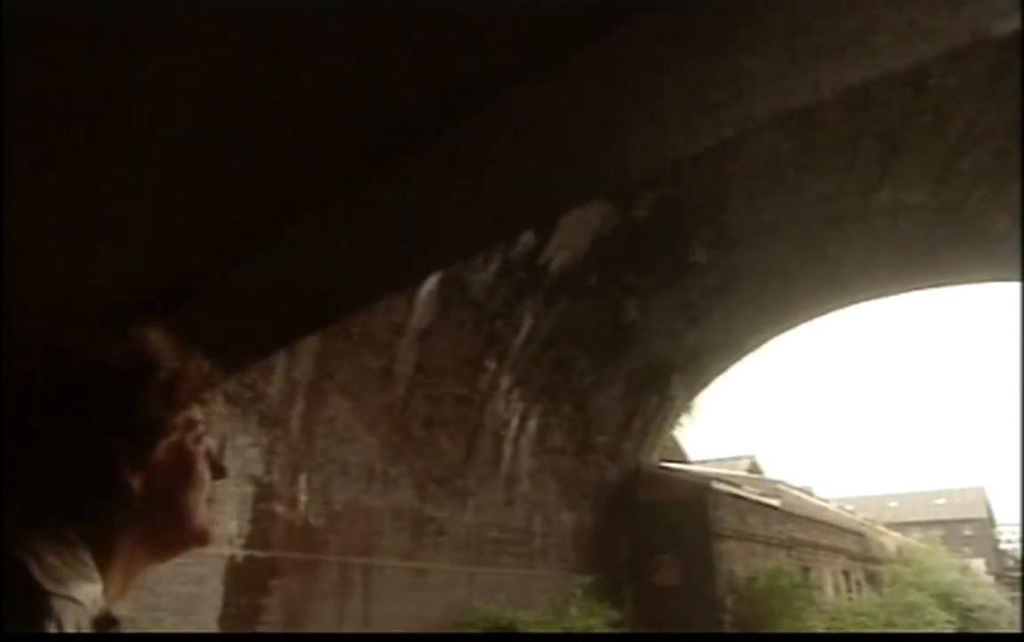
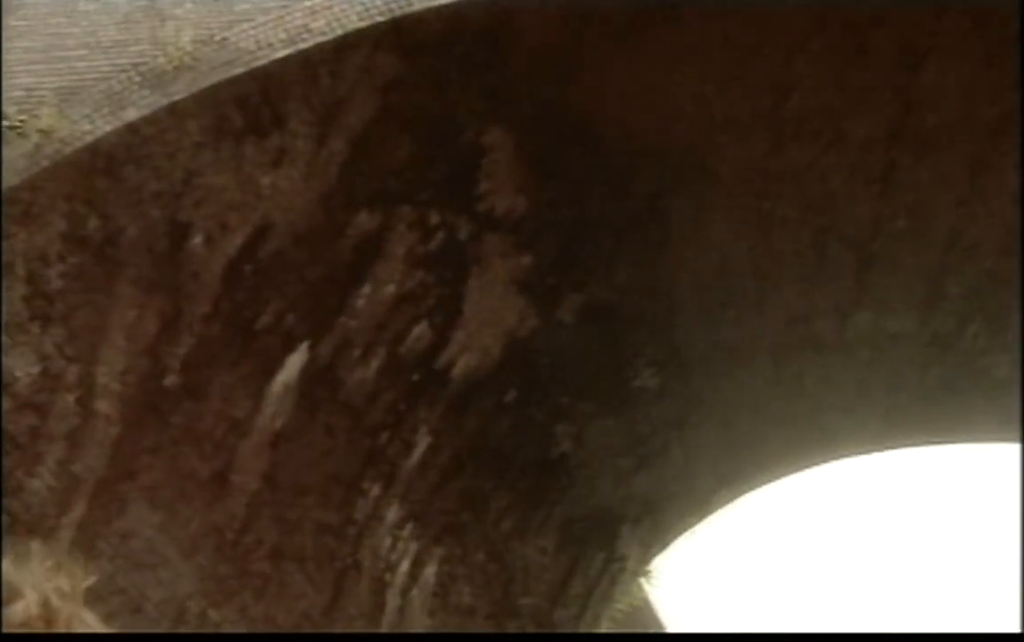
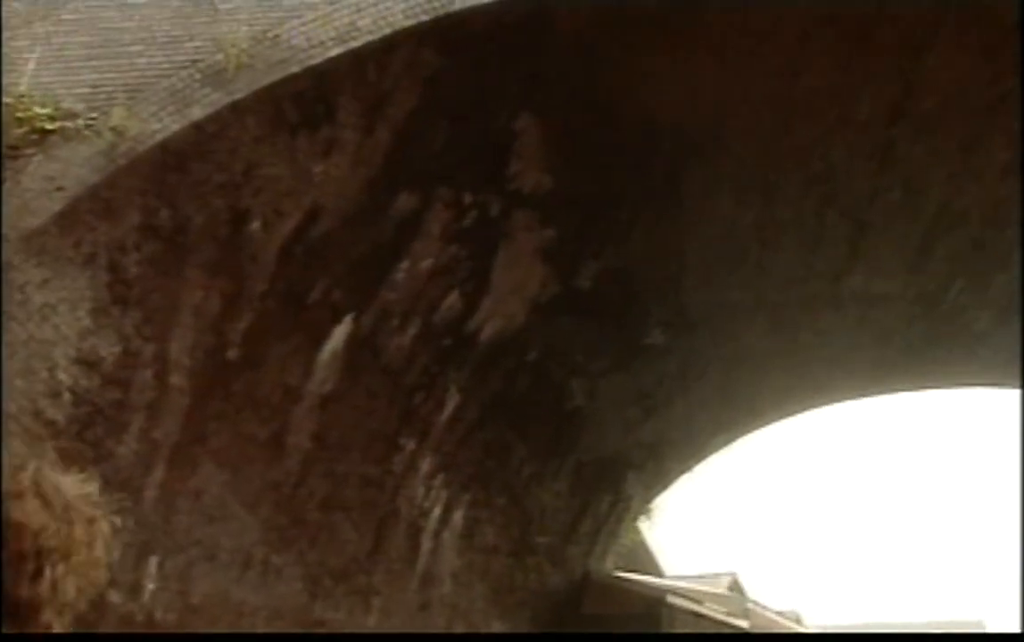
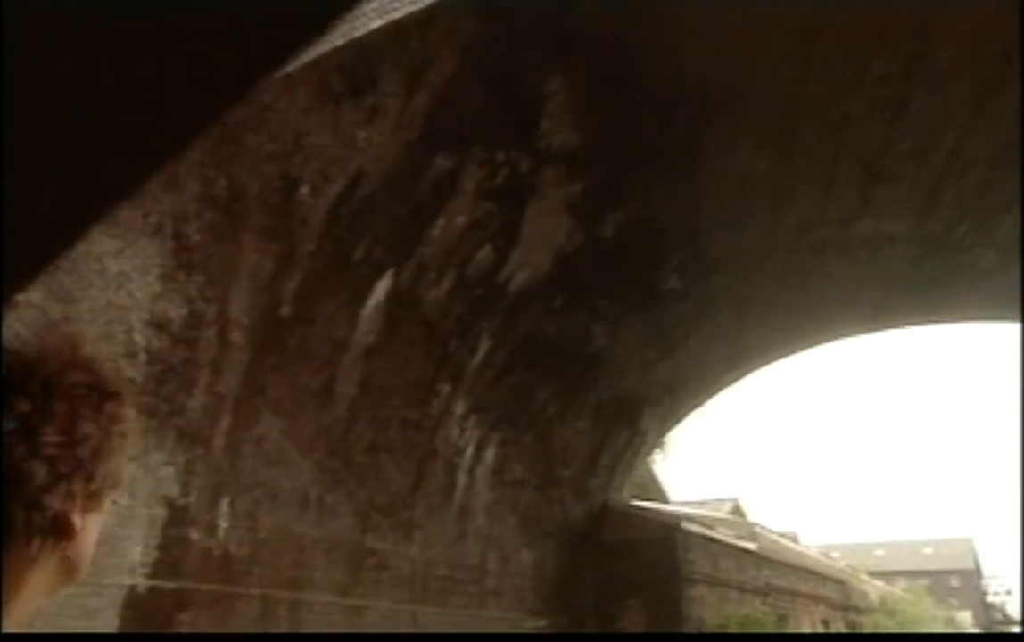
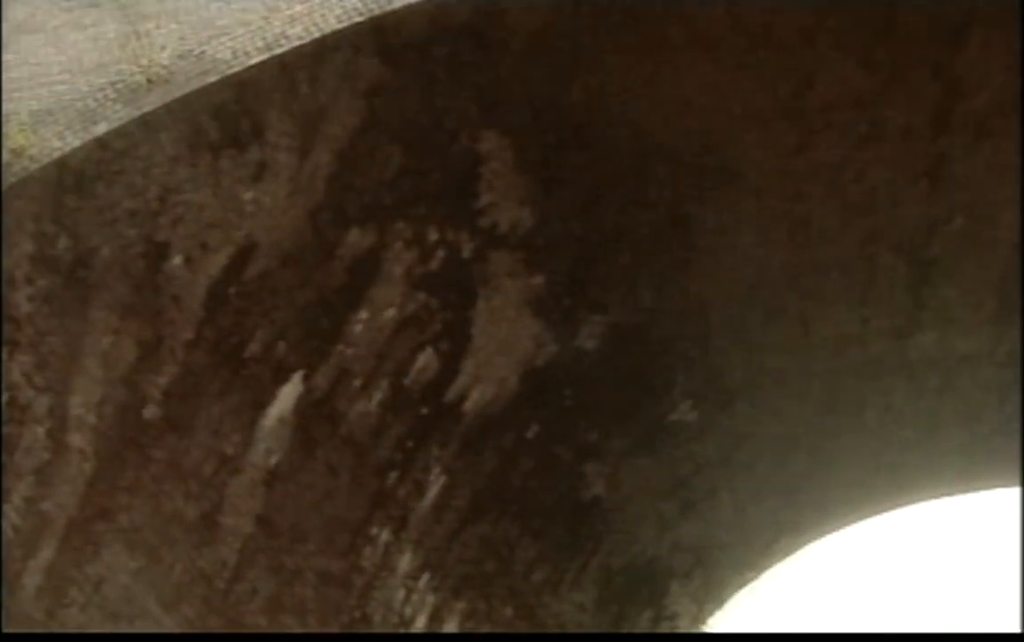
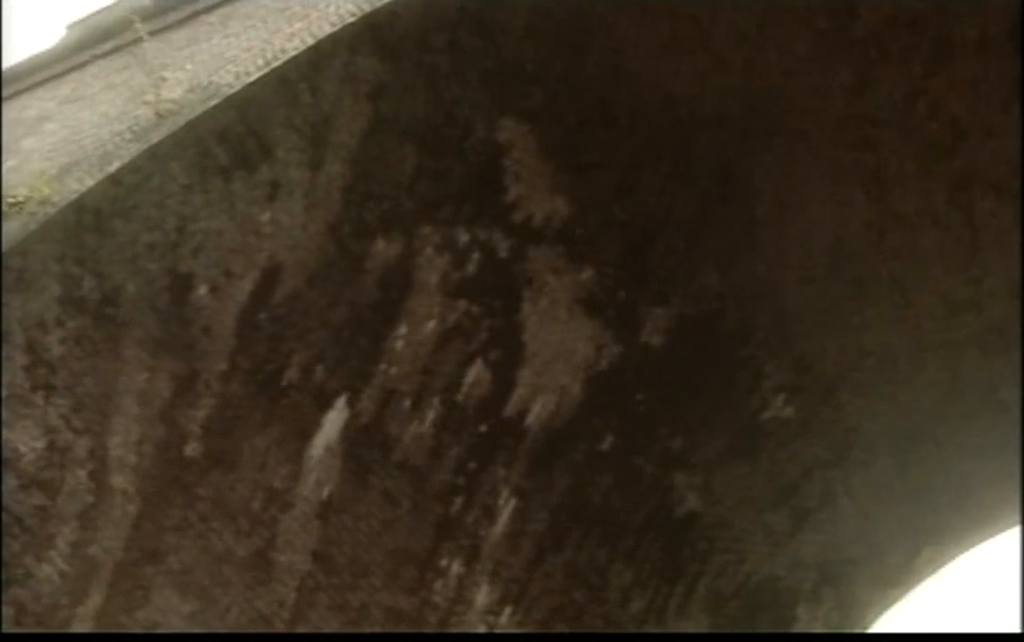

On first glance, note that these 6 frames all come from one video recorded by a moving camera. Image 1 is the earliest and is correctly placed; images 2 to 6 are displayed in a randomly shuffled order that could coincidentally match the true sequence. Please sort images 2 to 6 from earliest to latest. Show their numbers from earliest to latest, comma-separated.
4, 3, 2, 5, 6
